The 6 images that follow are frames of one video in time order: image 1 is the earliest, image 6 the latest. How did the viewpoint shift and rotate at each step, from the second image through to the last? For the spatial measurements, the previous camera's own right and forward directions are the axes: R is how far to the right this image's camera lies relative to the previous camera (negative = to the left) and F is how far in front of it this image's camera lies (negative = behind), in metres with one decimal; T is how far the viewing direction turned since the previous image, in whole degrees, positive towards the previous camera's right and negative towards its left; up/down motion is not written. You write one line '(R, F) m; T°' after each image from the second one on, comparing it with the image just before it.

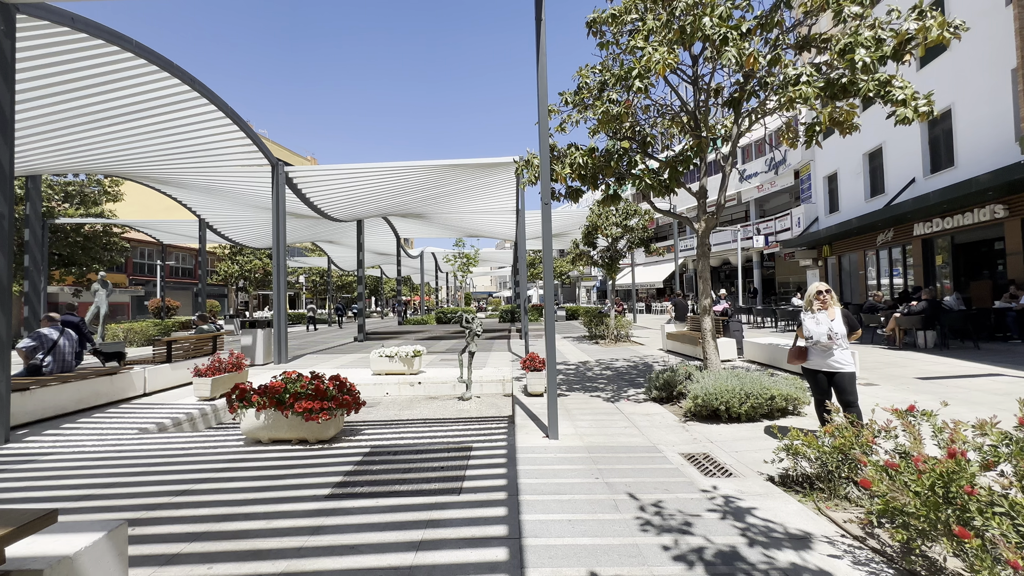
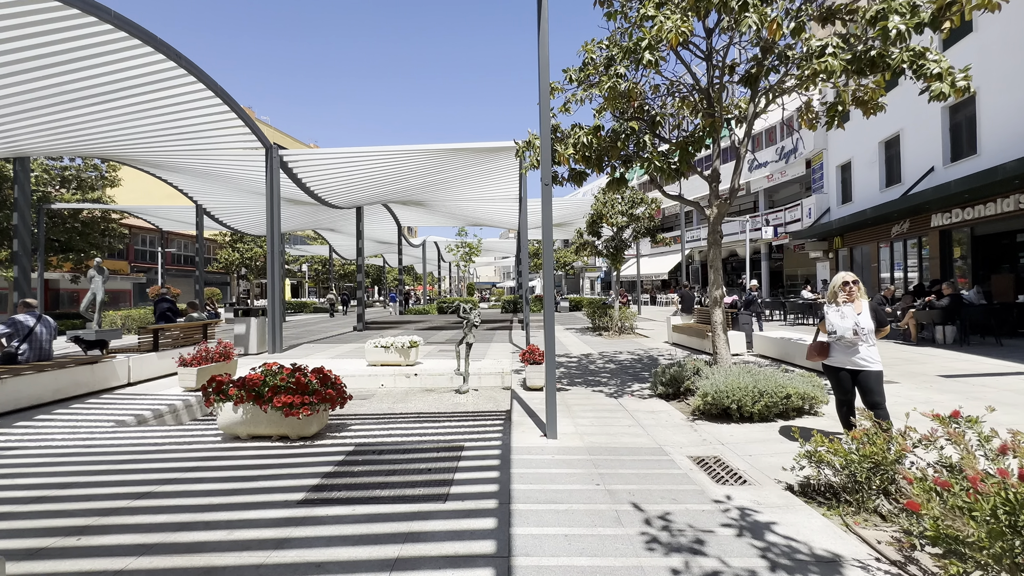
(+0.1, +0.4) m; -1°
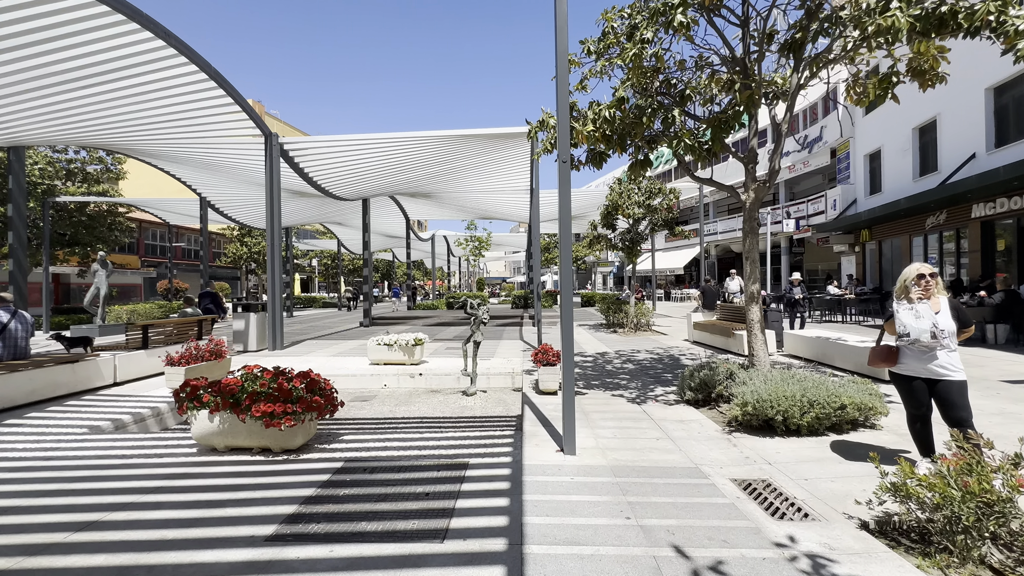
(0.0, +0.6) m; -1°
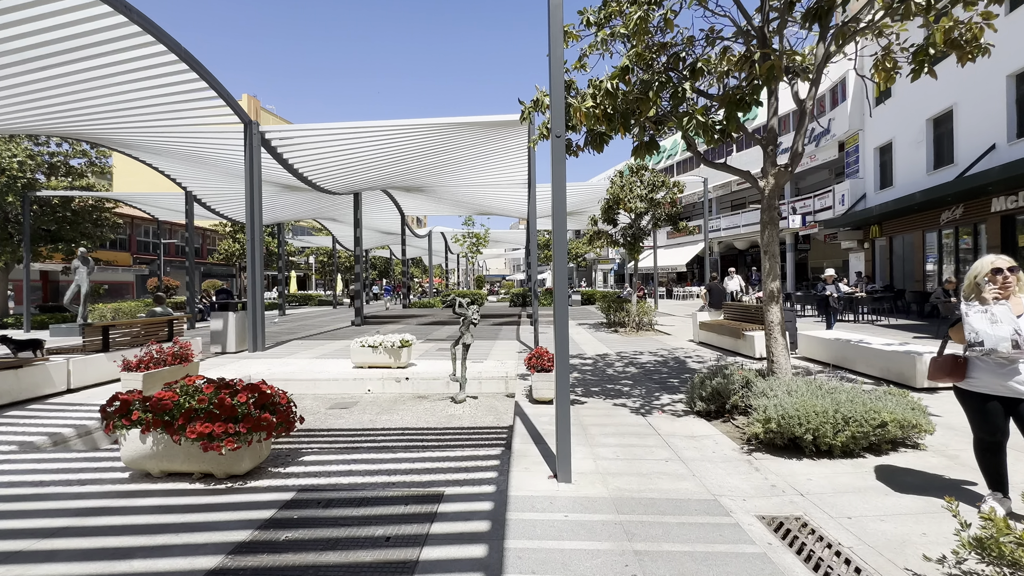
(+0.1, +0.7) m; 0°
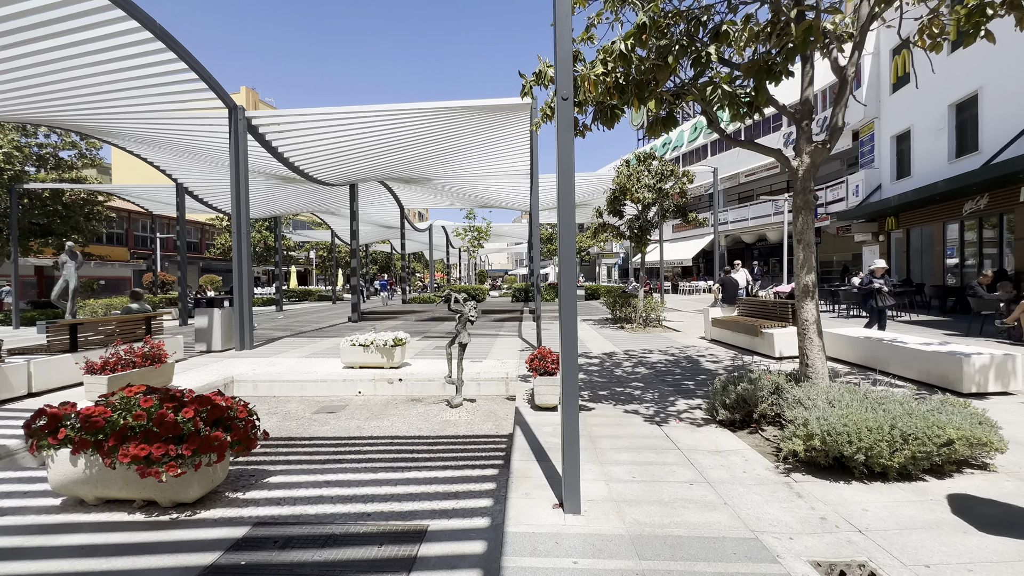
(0.0, +0.6) m; 0°
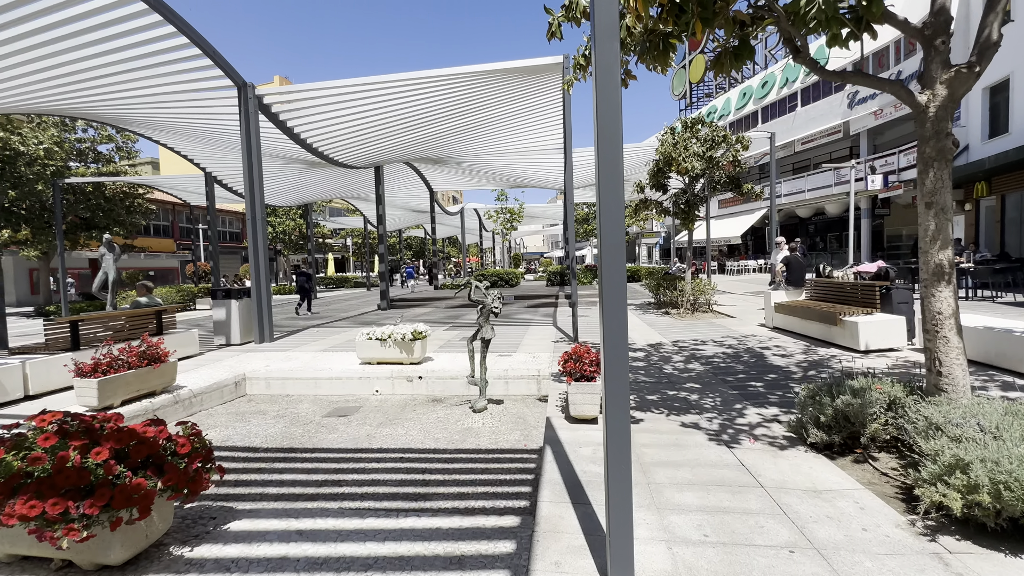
(+0.1, +1.0) m; -5°
